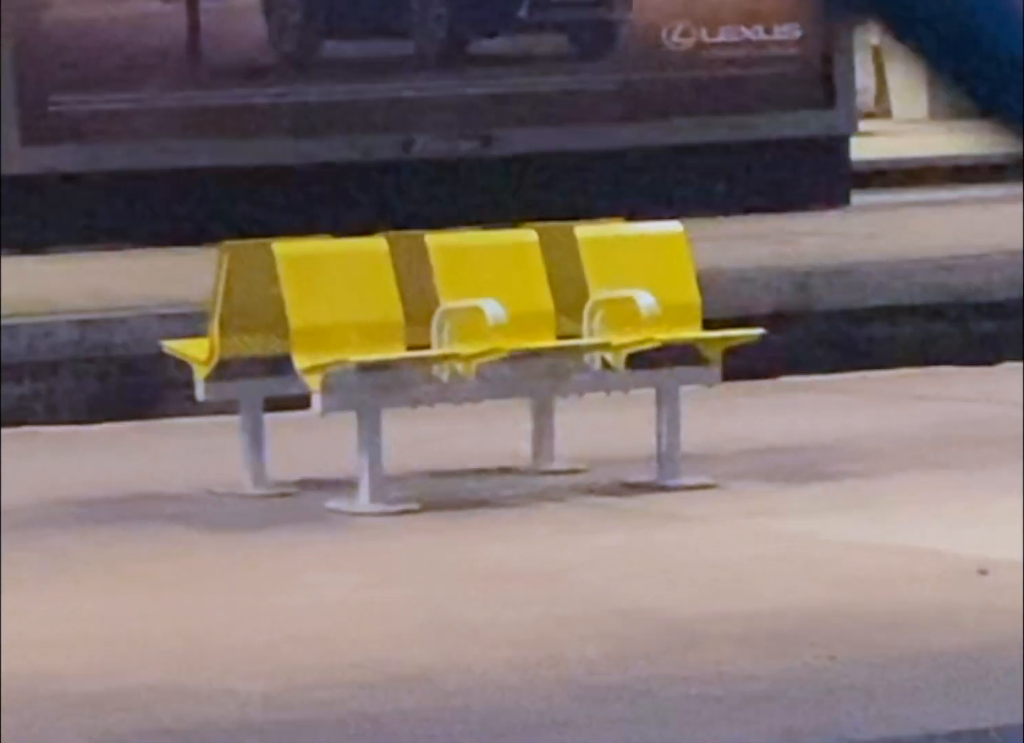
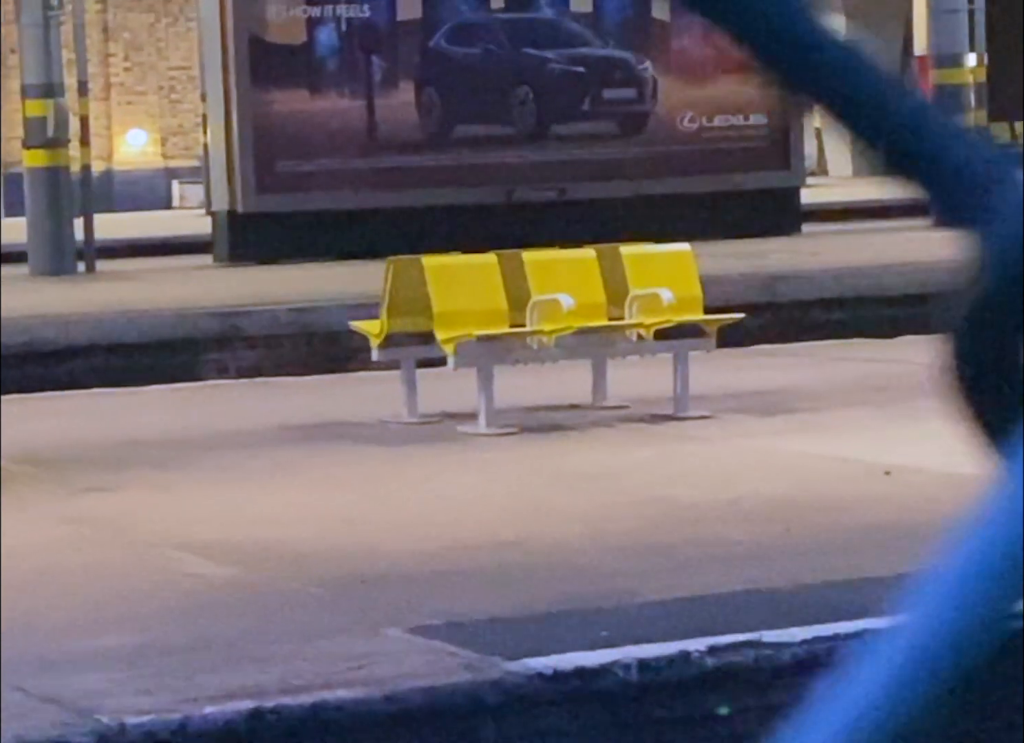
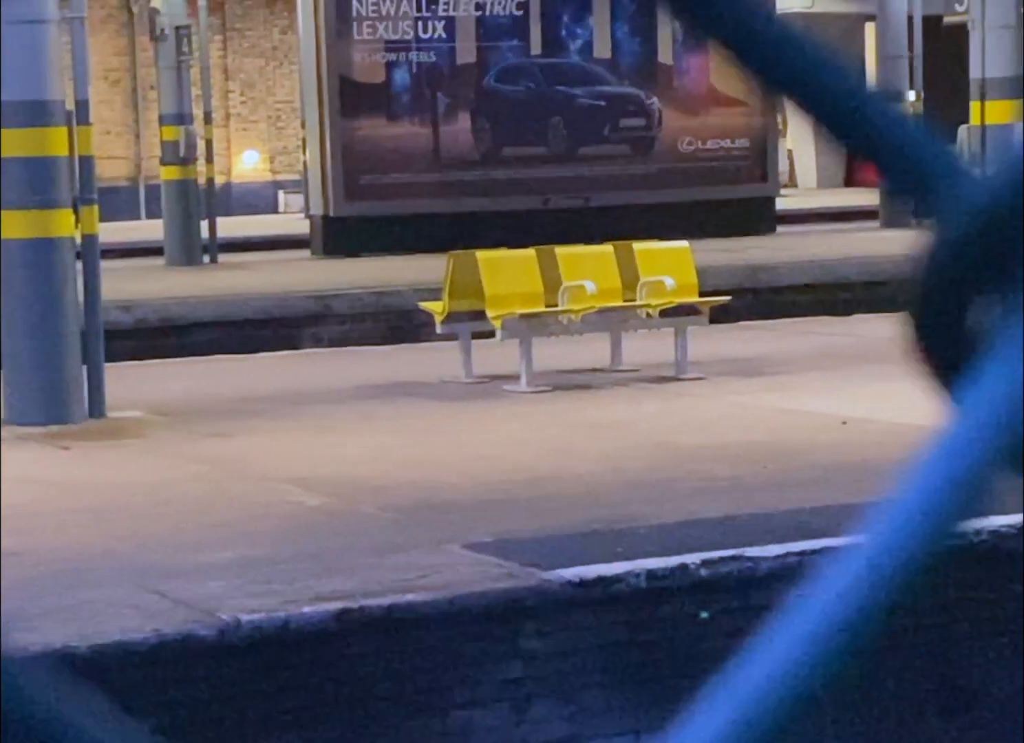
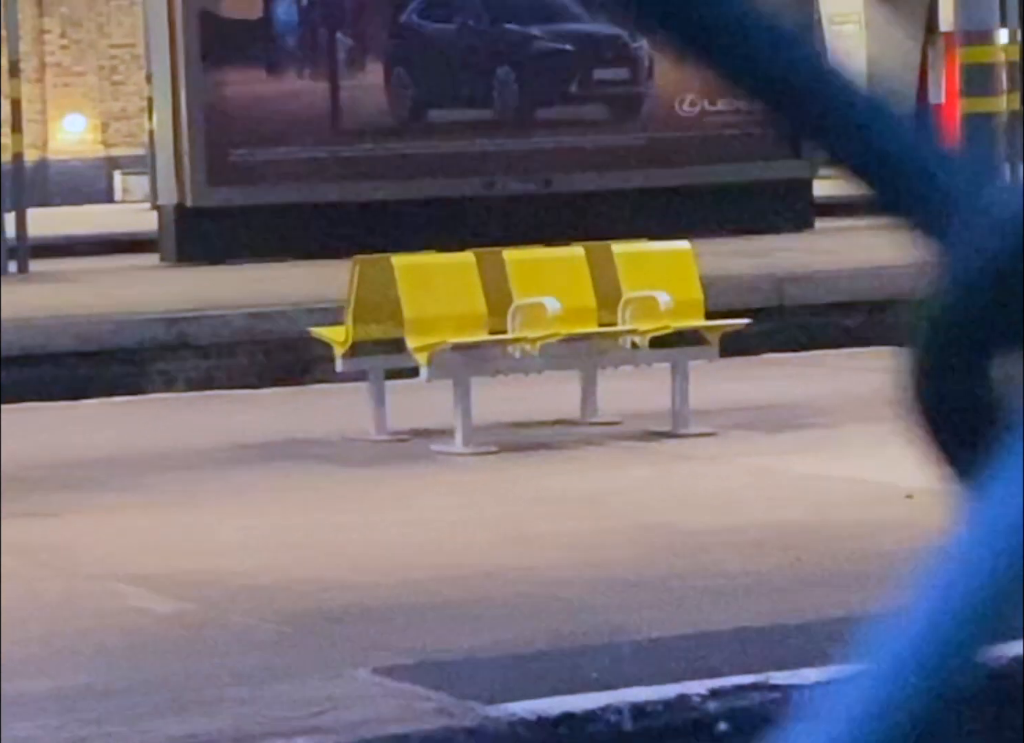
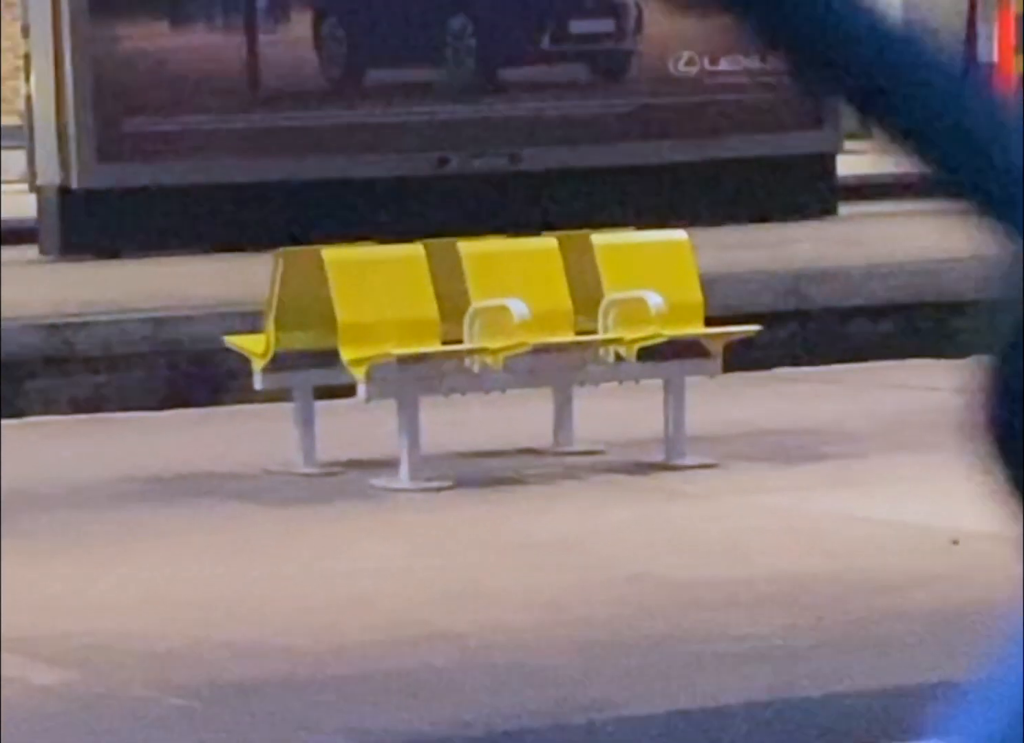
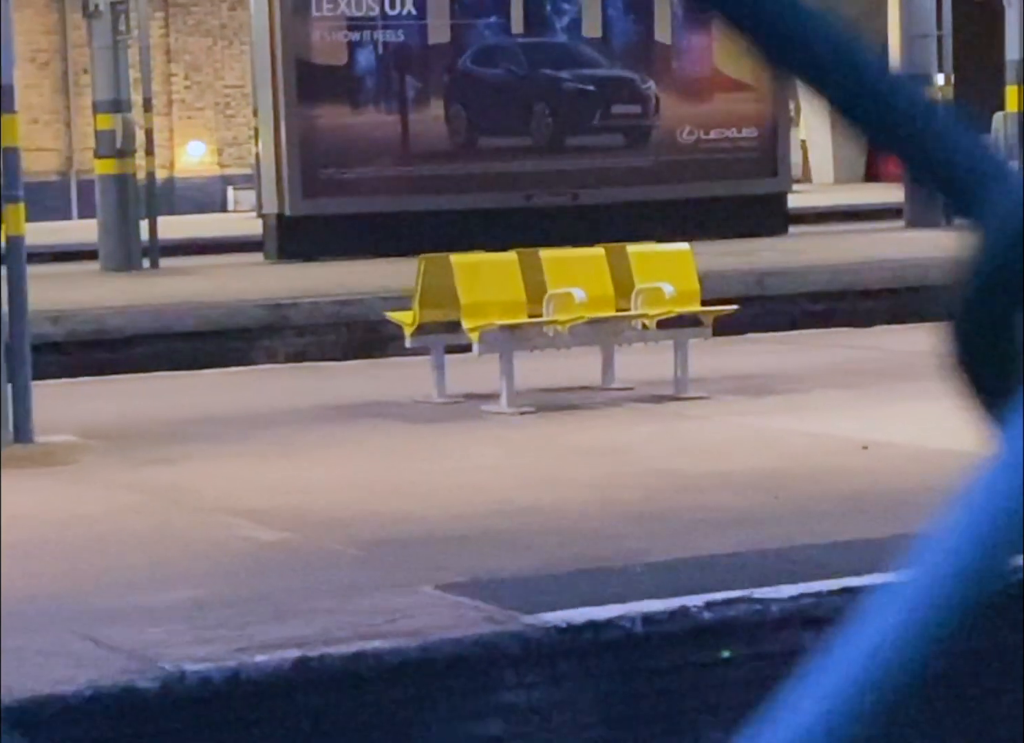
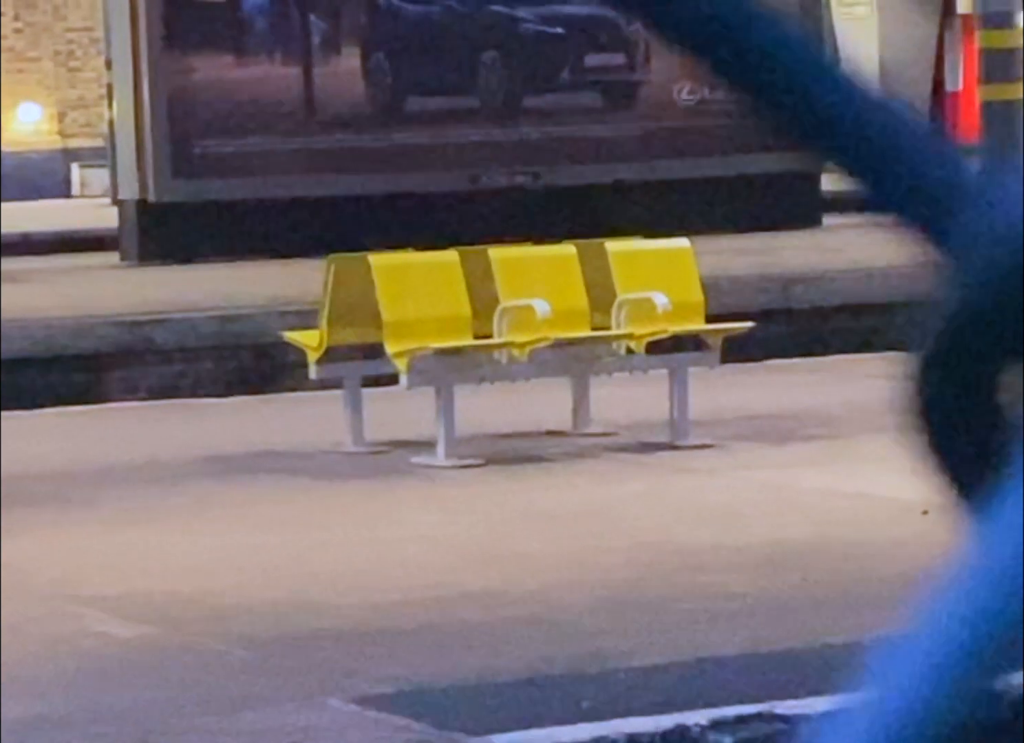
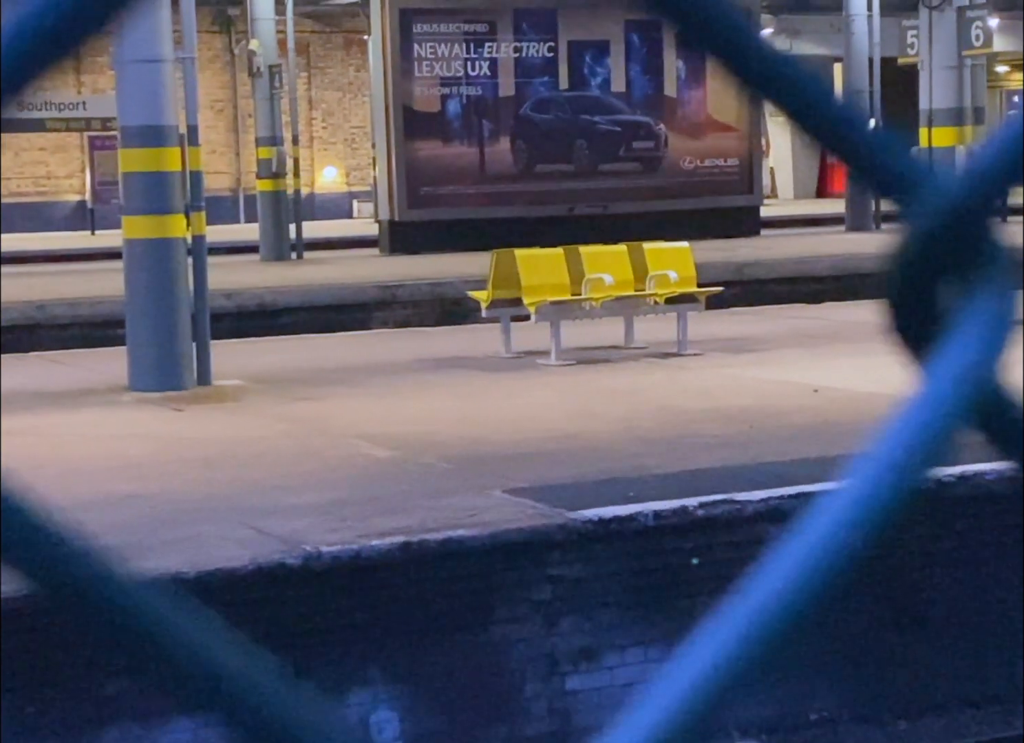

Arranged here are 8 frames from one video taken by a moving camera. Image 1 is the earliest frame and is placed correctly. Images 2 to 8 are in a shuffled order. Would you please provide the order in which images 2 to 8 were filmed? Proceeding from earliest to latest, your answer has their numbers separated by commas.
5, 7, 4, 2, 6, 3, 8
